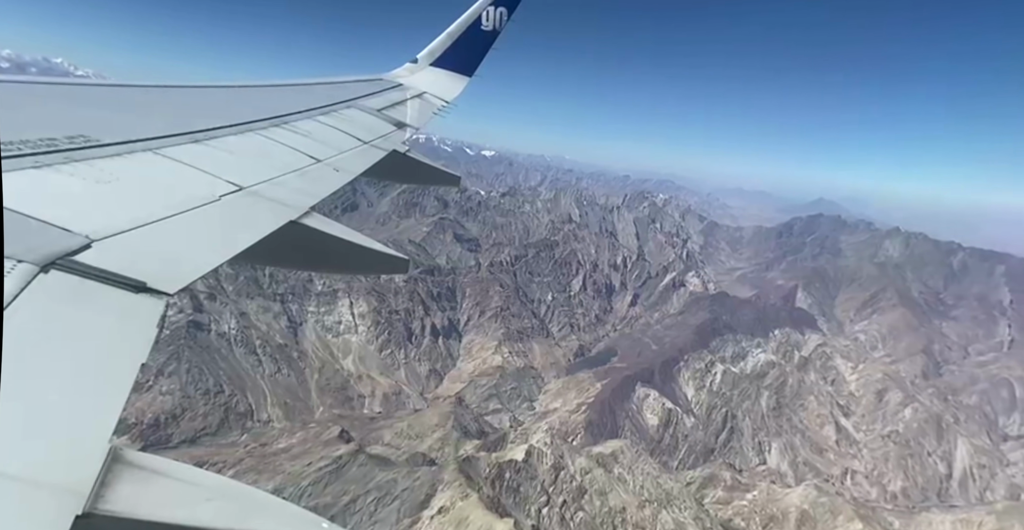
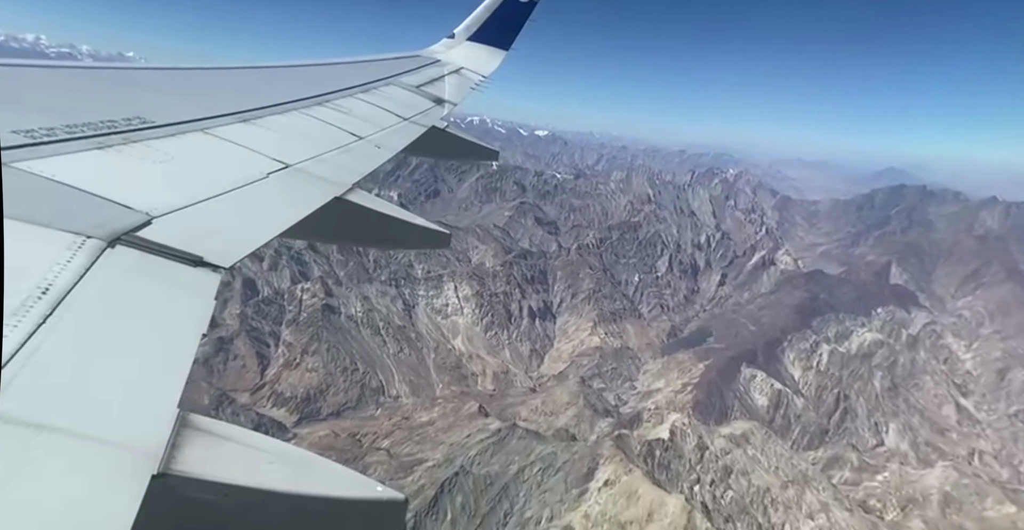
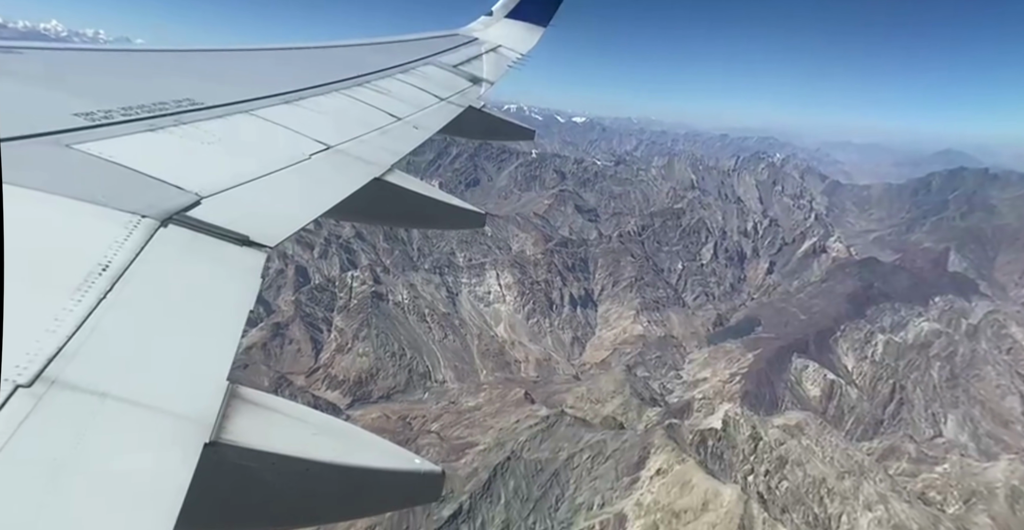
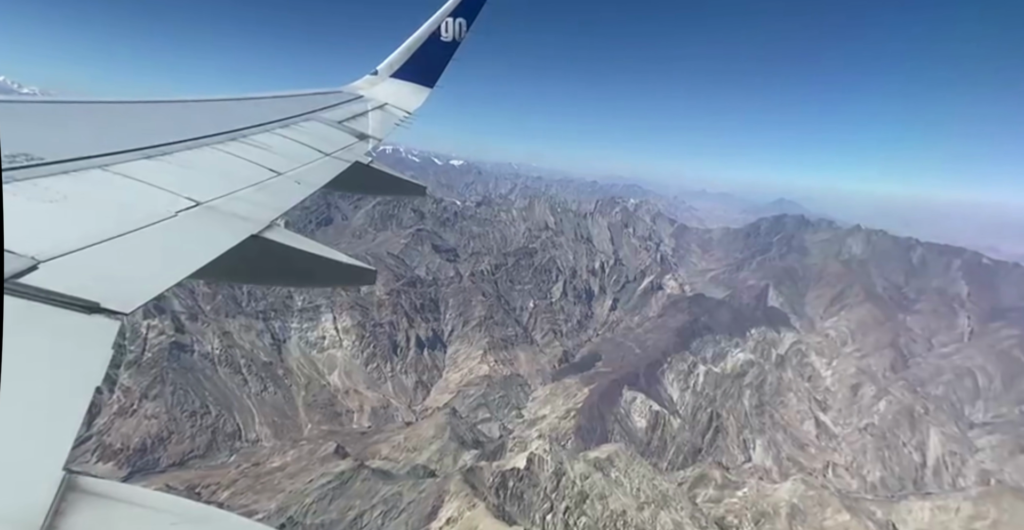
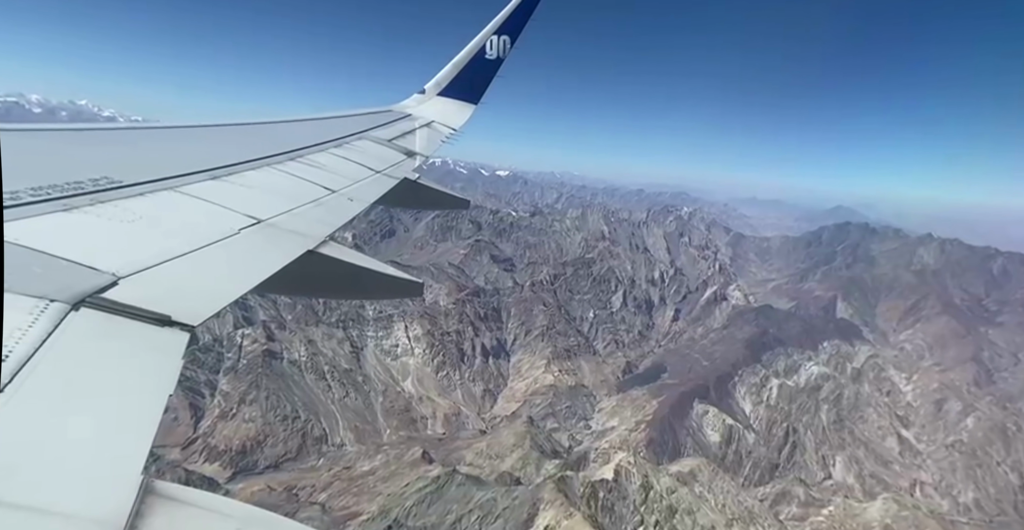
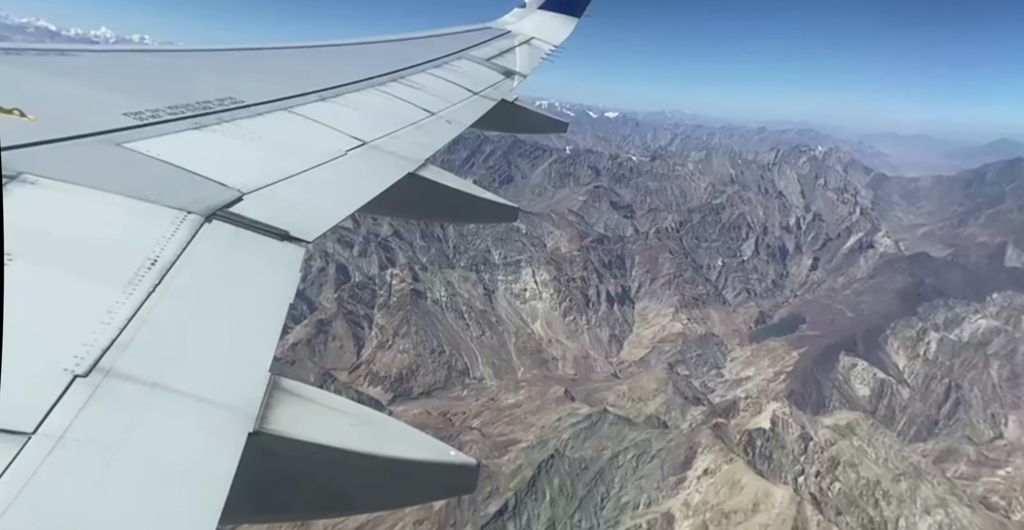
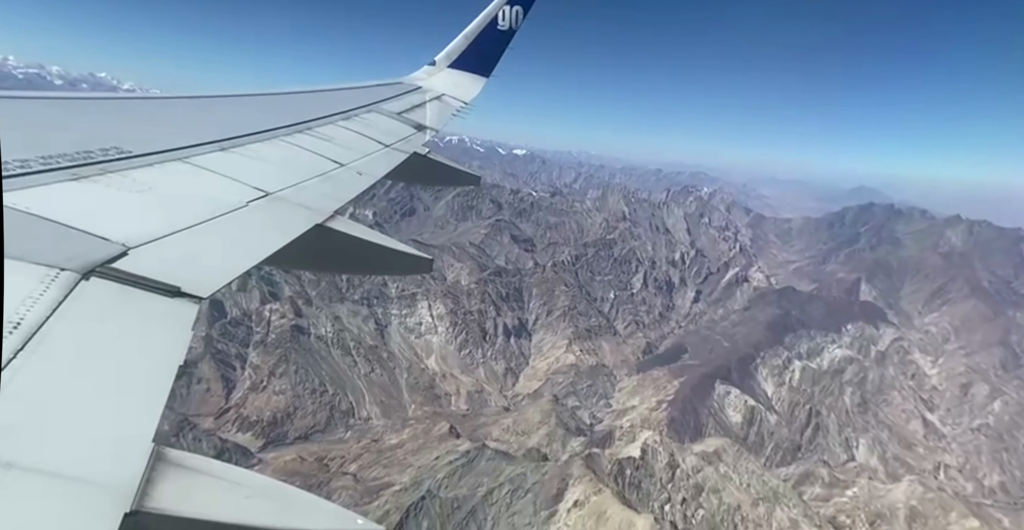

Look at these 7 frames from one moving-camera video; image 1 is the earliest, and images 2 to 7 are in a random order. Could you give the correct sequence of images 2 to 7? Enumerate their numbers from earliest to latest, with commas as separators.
4, 5, 7, 2, 3, 6
